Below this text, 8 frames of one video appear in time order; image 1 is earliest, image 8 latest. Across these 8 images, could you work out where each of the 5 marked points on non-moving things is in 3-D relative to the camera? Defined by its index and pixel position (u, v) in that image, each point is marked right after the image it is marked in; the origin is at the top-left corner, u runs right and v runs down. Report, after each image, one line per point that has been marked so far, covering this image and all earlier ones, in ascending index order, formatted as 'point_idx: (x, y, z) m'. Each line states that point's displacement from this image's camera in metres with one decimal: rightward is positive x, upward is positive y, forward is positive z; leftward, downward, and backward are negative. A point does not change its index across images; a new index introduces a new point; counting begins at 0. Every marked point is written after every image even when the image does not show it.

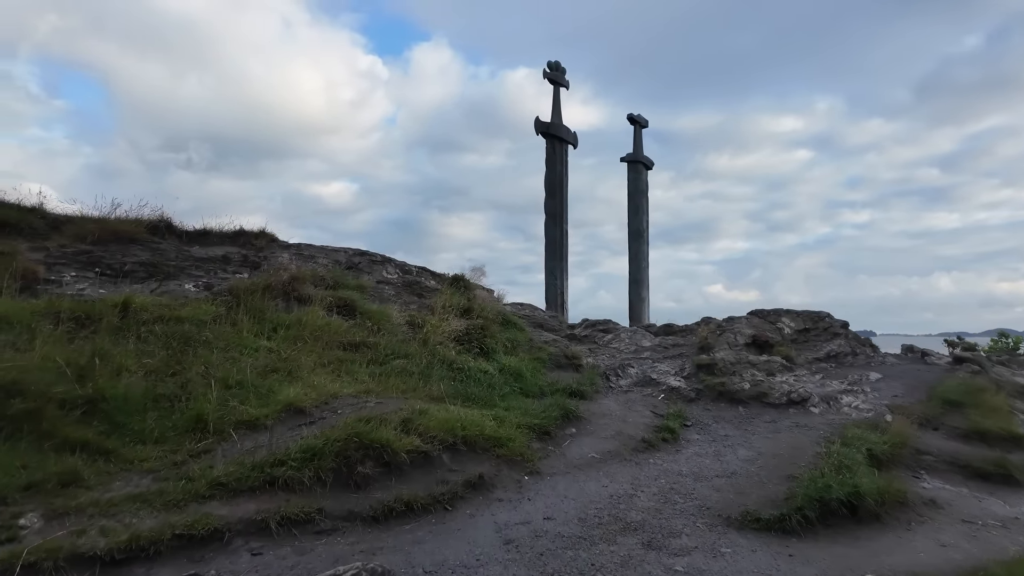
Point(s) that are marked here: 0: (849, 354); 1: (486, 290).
0: (+6.0, -1.2, +10.6) m
1: (-0.4, -0.1, +9.7) m
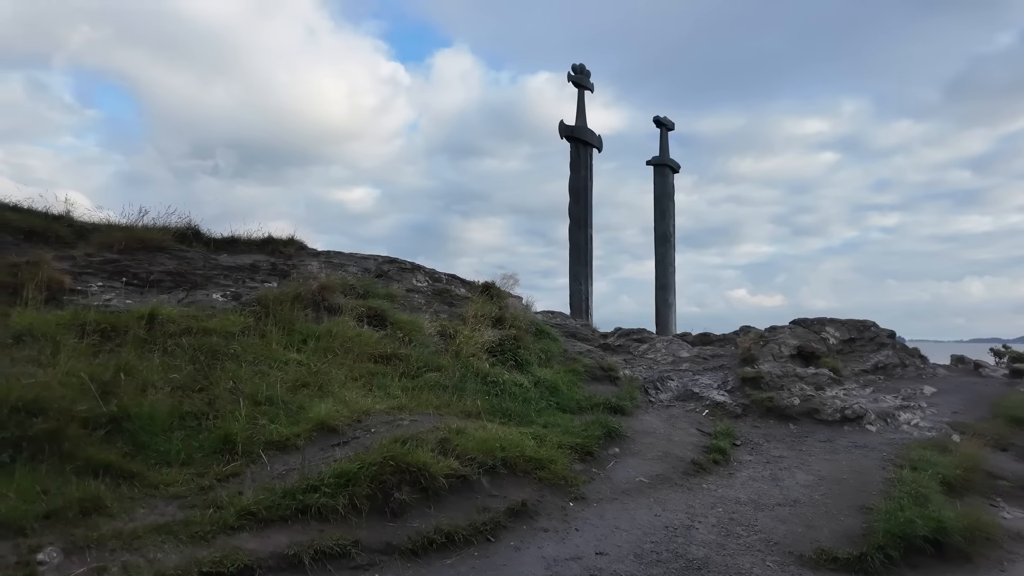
0: (+6.5, -1.3, +10.1) m
1: (+0.1, -0.2, +9.4) m
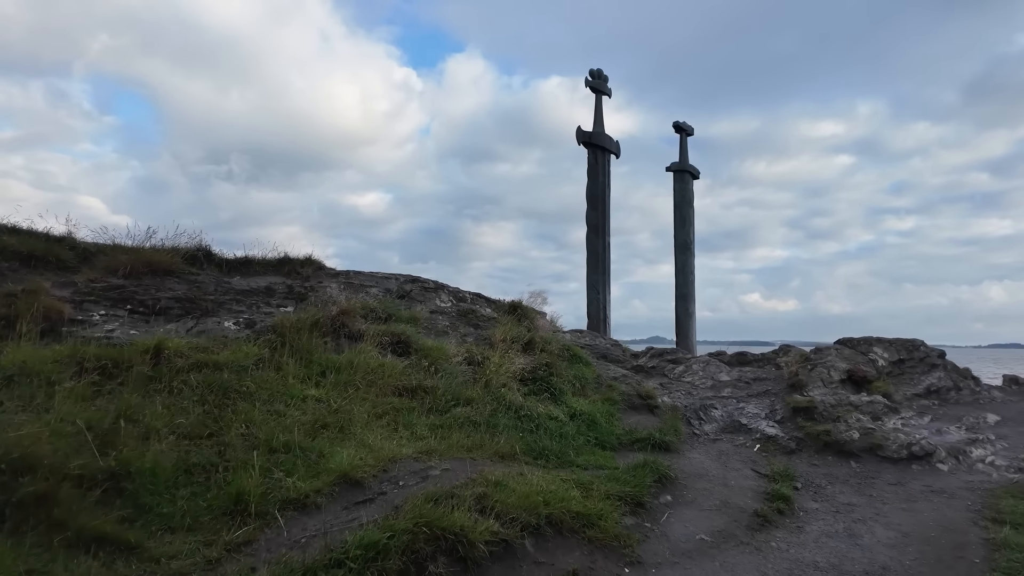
0: (+6.9, -1.6, +9.4) m
1: (+0.5, -0.5, +8.8) m
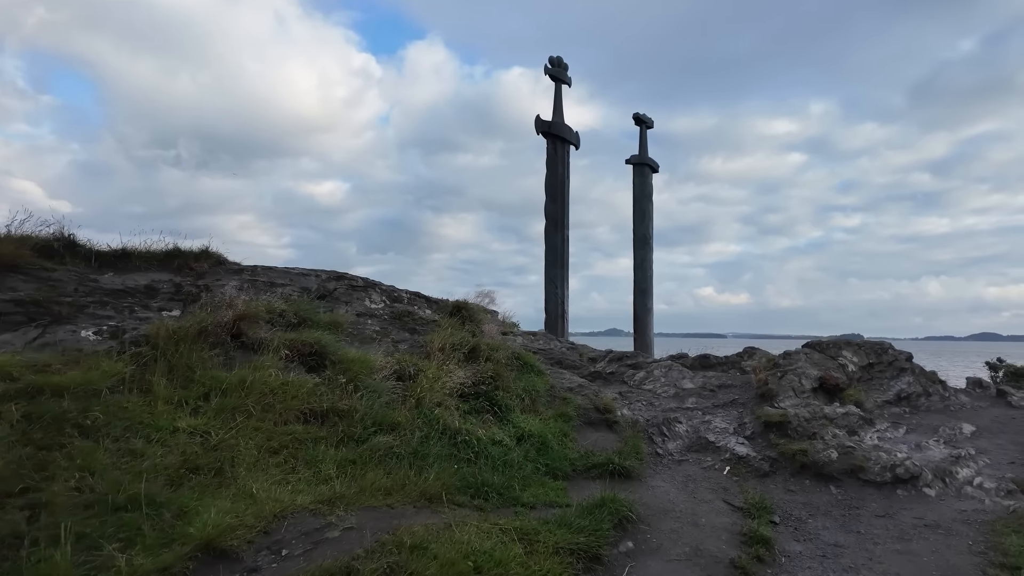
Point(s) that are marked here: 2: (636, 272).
0: (+6.1, -1.6, +8.9) m
1: (-0.3, -0.5, +7.9) m
2: (+4.0, +0.5, +18.3) m
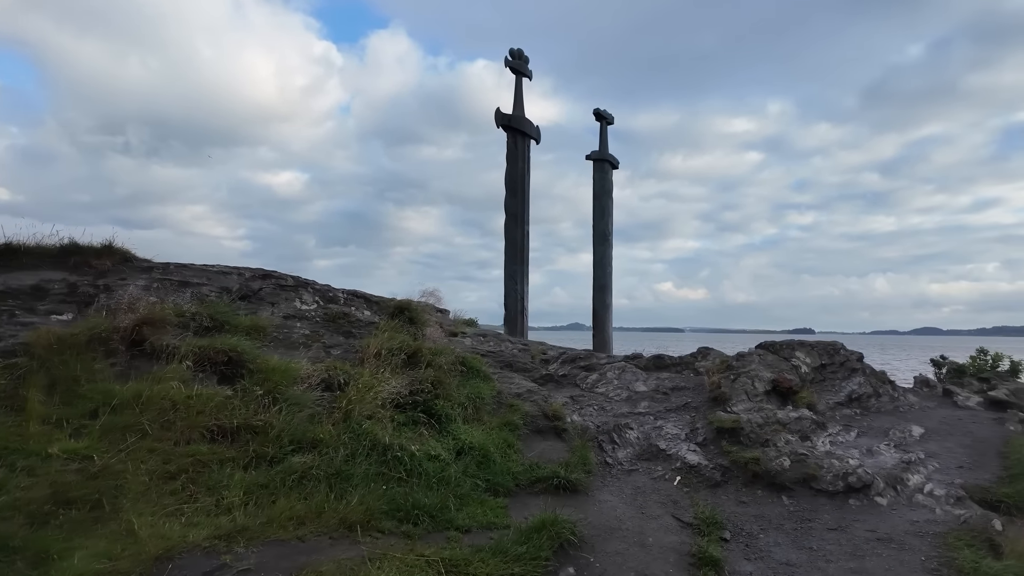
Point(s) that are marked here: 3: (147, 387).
0: (+5.4, -1.6, +8.9) m
1: (-0.9, -0.4, +7.5) m
2: (+2.6, +0.6, +18.1) m
3: (-2.5, -0.7, +4.1) m
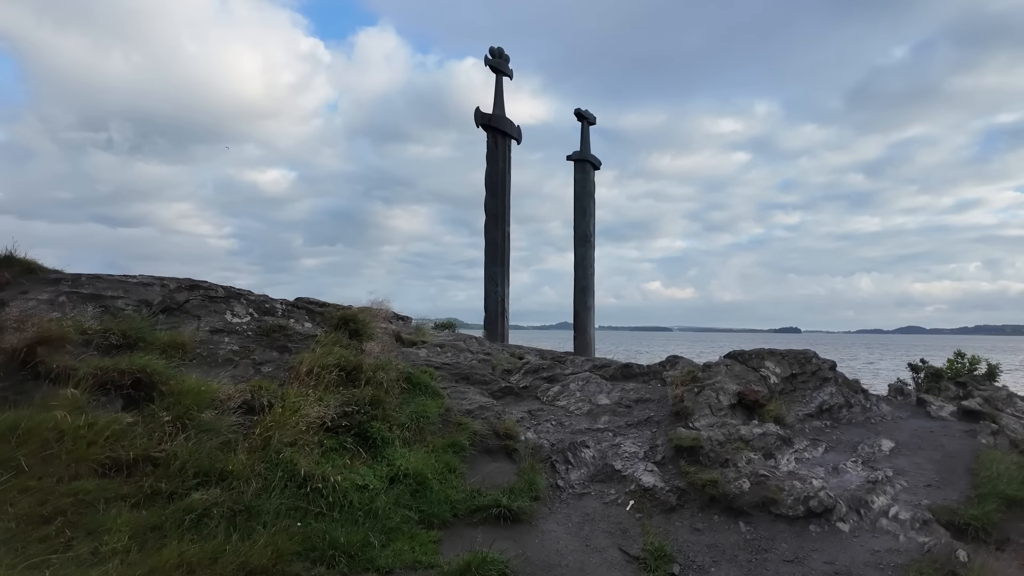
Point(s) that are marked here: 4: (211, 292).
0: (+4.8, -1.7, +8.7) m
1: (-1.5, -0.6, +7.1) m
2: (+1.9, +0.5, +17.8) m
3: (-3.0, -0.8, +3.7) m
4: (-2.9, 0.0, +5.8) m
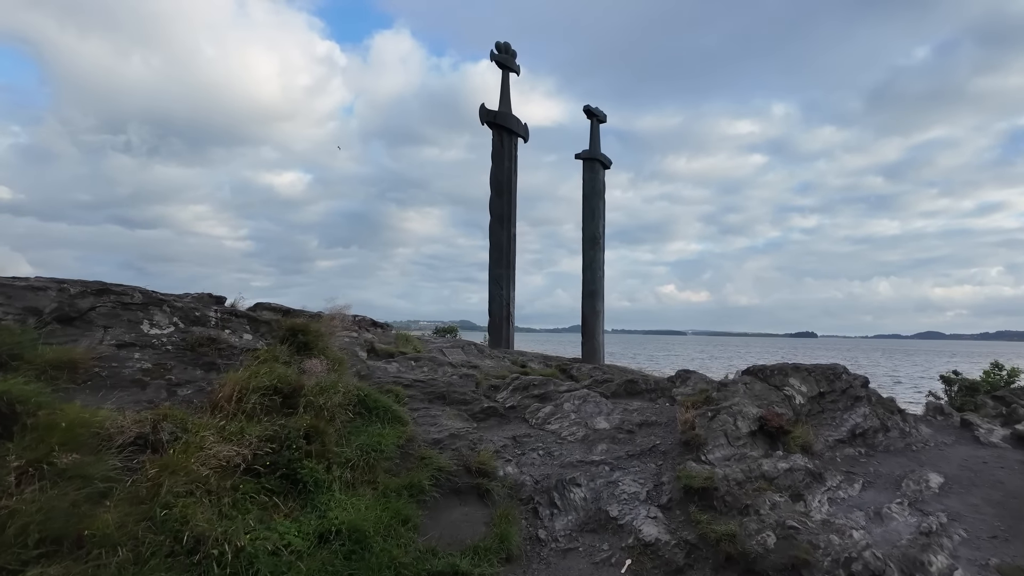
0: (+4.7, -1.8, +7.5) m
1: (-1.6, -0.6, +6.1) m
2: (+2.0, +0.4, +16.8) m
3: (-3.2, -0.8, +2.8) m
4: (-3.1, -0.1, +4.9) m
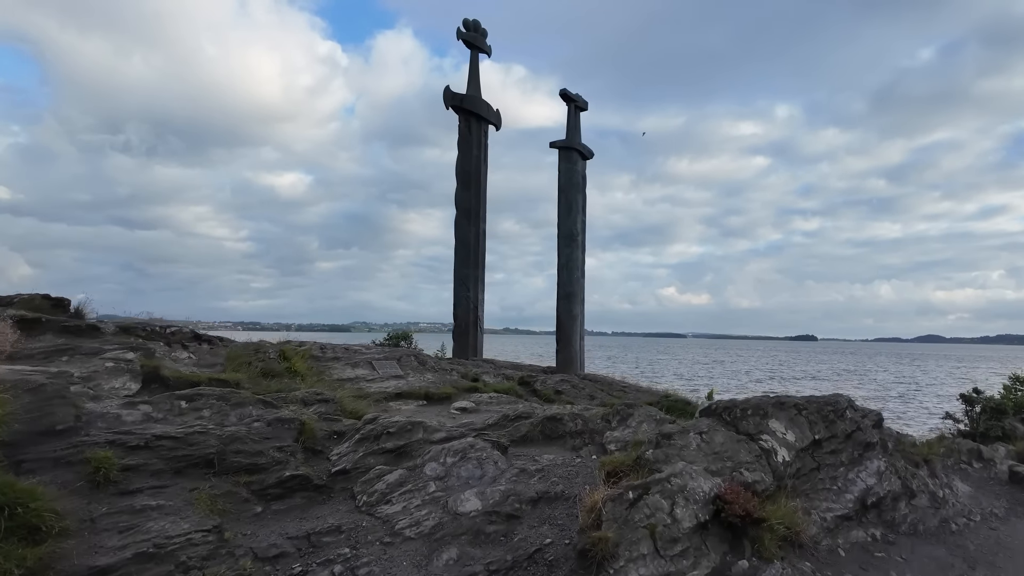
0: (+3.4, -1.9, +5.1) m
1: (-2.9, -0.6, +3.7) m
2: (+0.7, +0.3, +14.4) m
3: (-4.6, -0.8, +0.4) m
4: (-4.4, -0.1, +2.5) m
